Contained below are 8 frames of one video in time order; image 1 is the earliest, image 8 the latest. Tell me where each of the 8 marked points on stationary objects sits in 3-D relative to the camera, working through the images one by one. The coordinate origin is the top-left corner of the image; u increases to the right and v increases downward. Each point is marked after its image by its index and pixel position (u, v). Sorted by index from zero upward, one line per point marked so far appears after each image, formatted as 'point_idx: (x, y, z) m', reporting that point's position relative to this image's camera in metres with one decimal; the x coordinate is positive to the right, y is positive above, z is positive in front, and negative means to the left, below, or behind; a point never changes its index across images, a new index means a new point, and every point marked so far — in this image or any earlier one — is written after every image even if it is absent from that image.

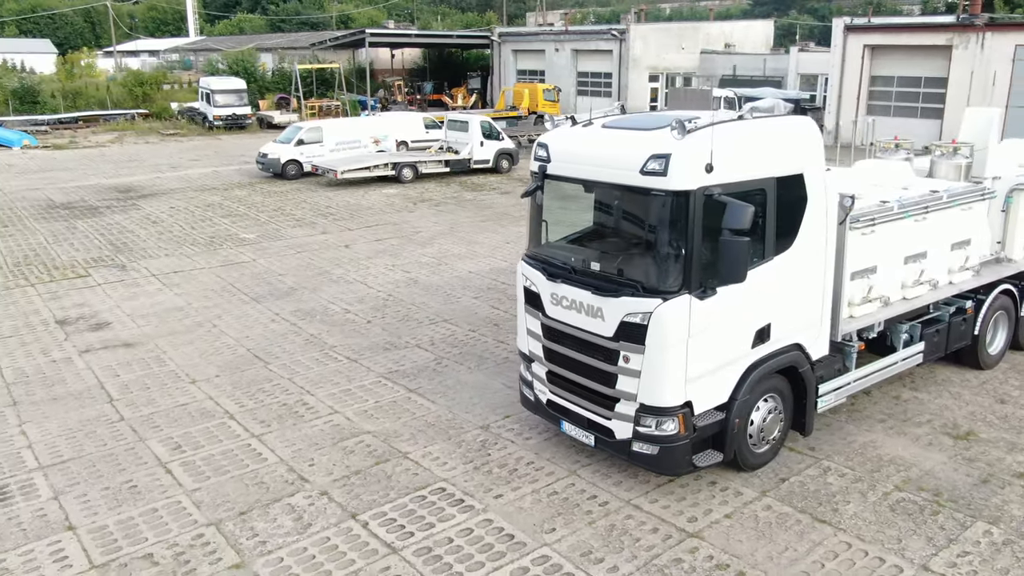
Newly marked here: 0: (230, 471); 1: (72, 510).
0: (-2.4, -1.5, +7.0) m
1: (-3.4, -1.7, +6.4) m
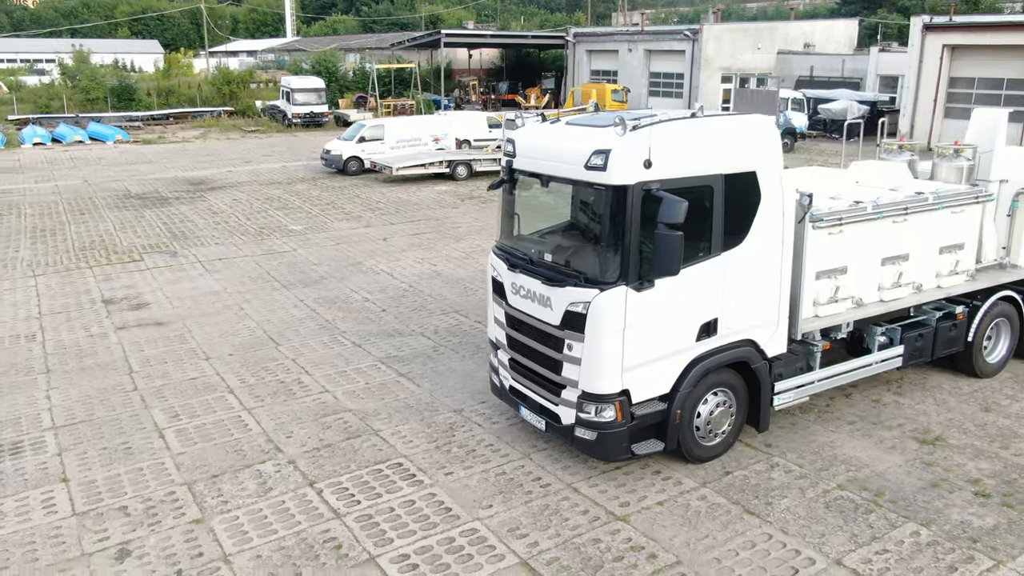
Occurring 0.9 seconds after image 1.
0: (-2.7, -1.4, +7.6) m
1: (-3.8, -1.5, +7.1) m
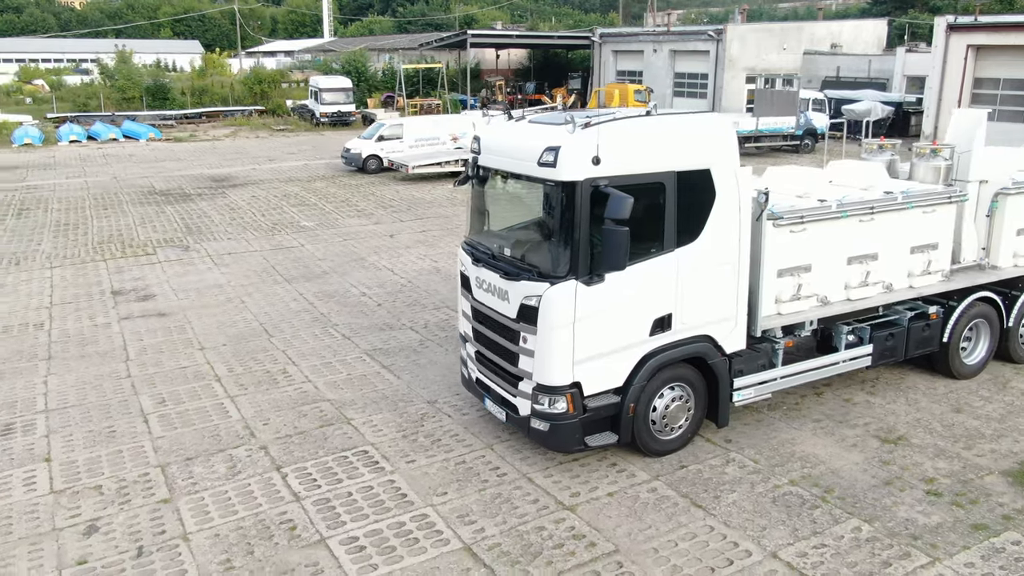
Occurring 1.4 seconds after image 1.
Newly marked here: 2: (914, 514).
0: (-3.0, -1.3, +7.9) m
1: (-4.1, -1.4, +7.5) m
2: (+2.9, -1.6, +6.0) m
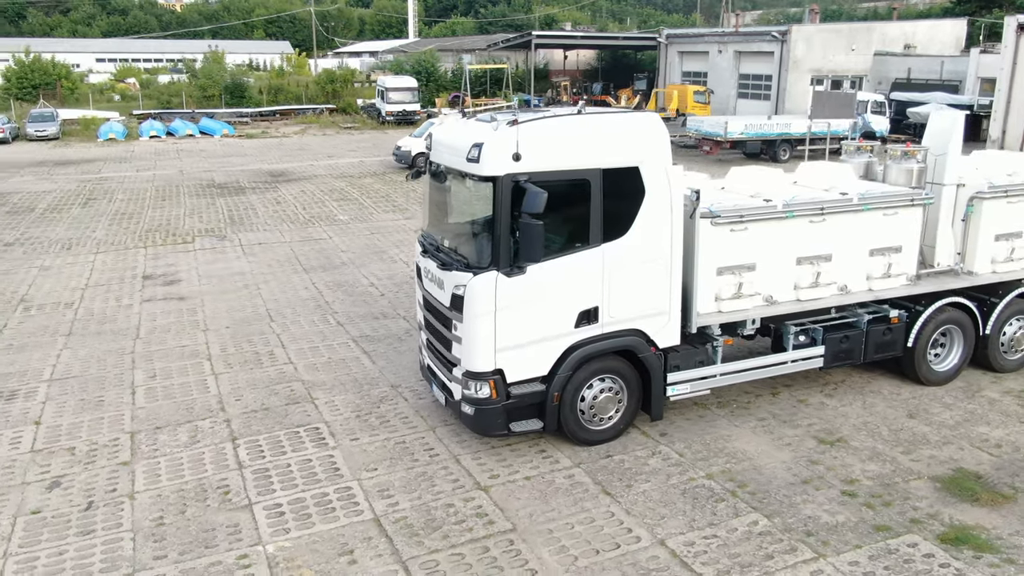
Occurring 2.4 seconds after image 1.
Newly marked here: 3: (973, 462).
0: (-3.4, -1.1, +8.5) m
1: (-4.6, -1.2, +8.2) m
2: (+2.2, -1.6, +6.0) m
3: (+3.8, -1.4, +6.9) m
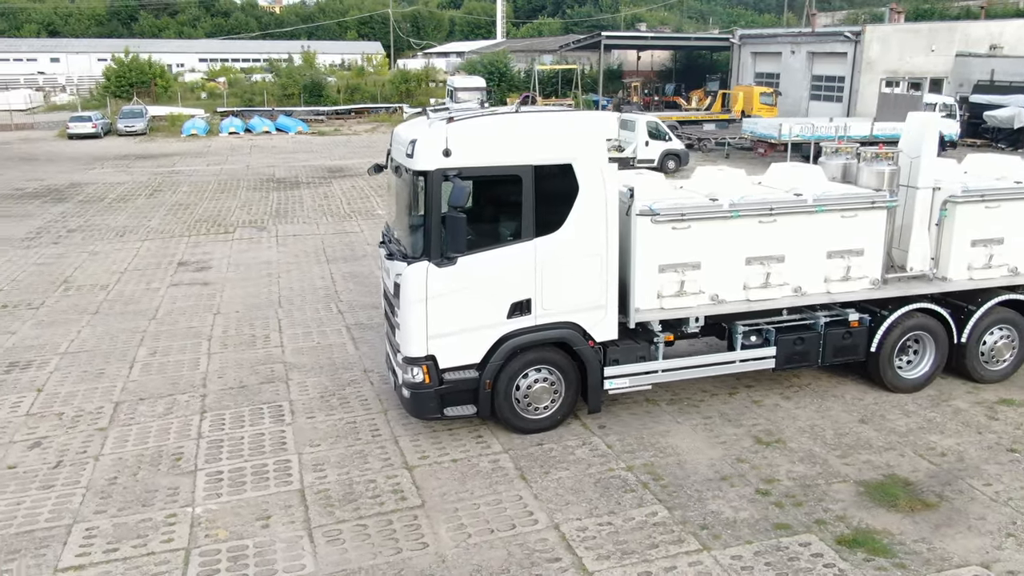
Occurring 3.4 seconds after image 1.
0: (-3.8, -0.9, +9.1) m
1: (-5.0, -1.0, +9.0) m
2: (+1.6, -1.6, +6.1) m
3: (+3.2, -1.5, +6.8) m
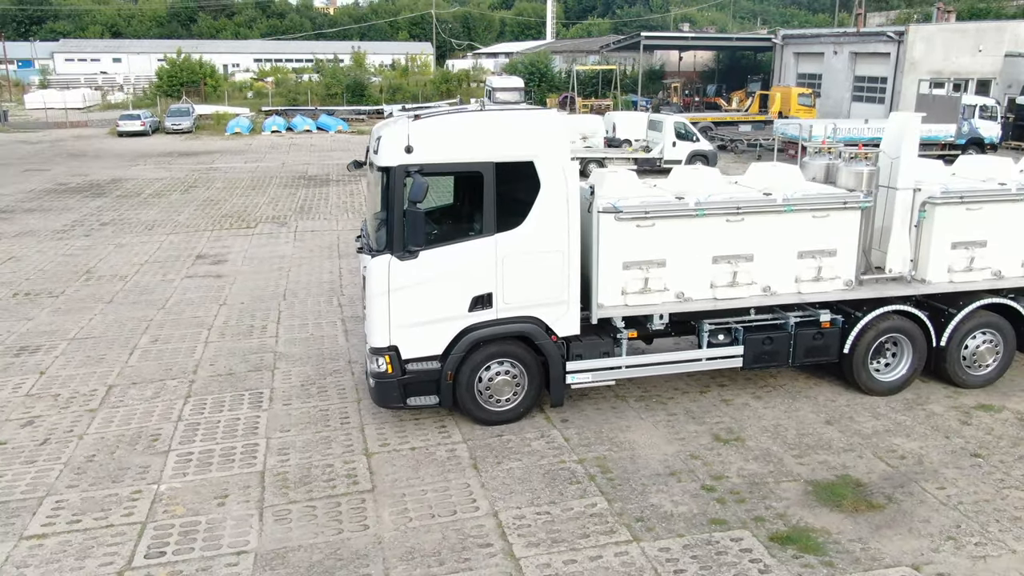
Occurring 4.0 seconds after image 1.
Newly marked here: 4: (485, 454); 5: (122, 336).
0: (-4.0, -0.8, +9.5) m
1: (-5.2, -0.9, +9.4) m
2: (+1.1, -1.6, +6.2) m
3: (+2.8, -1.5, +6.7) m
4: (-0.2, -1.4, +6.9) m
5: (-4.9, -0.6, +10.4) m
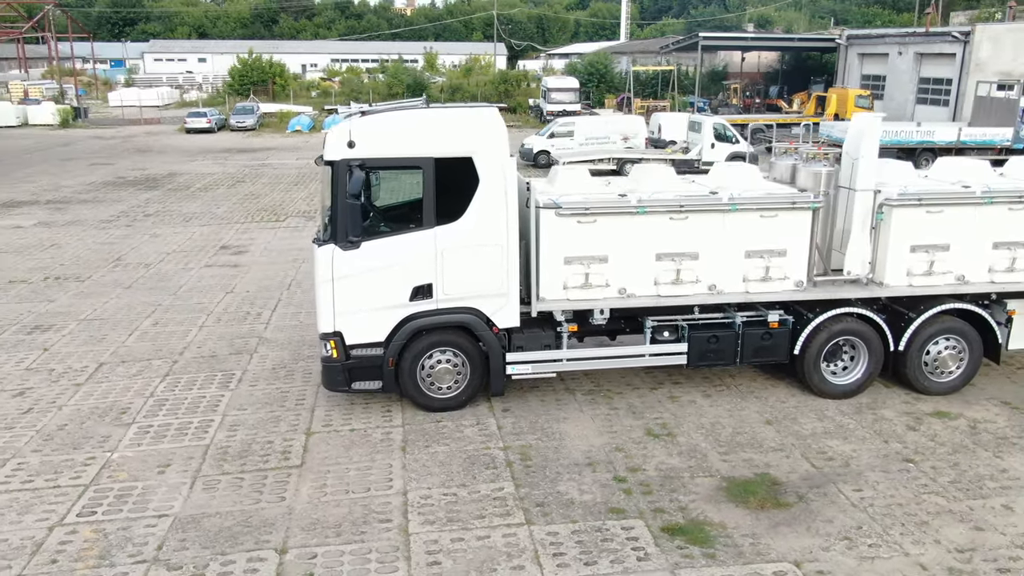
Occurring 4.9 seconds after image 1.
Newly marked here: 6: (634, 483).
0: (-4.3, -0.6, +10.2) m
1: (-5.5, -0.7, +10.2) m
2: (+0.5, -1.5, +6.3) m
3: (+2.2, -1.5, +6.7) m
4: (-0.8, -1.3, +7.2) m
5: (-5.1, -0.4, +11.1) m
6: (+1.0, -1.5, +6.4) m
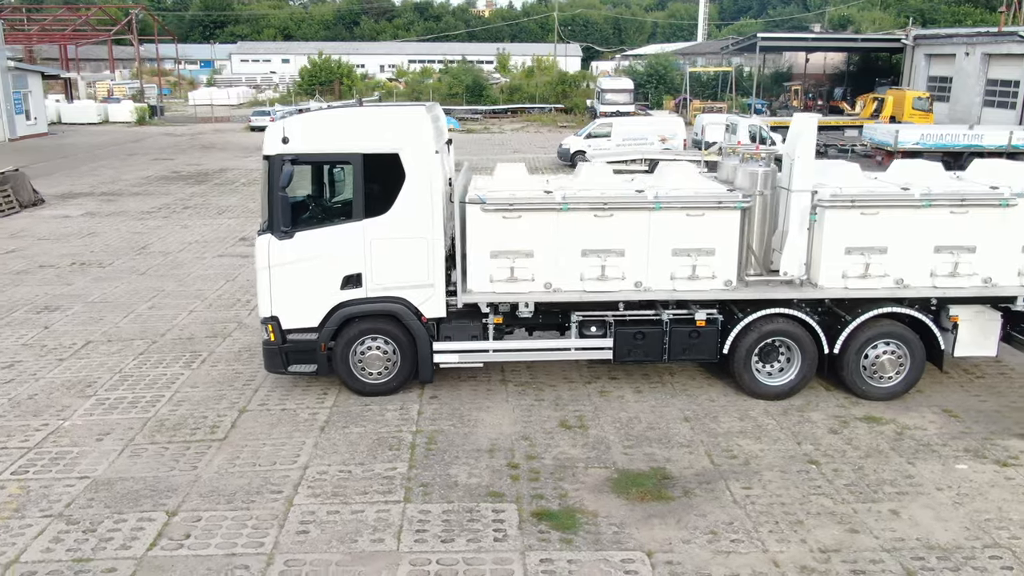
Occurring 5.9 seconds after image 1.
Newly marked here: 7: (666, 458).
0: (-4.8, -0.4, +10.8) m
1: (-5.9, -0.4, +11.0) m
2: (-0.4, -1.5, +6.6) m
3: (+1.4, -1.5, +6.8) m
4: (-1.6, -1.2, +7.6) m
5: (-5.4, -0.2, +11.8) m
6: (+0.1, -1.5, +6.6) m
7: (+1.3, -1.4, +6.9) m
